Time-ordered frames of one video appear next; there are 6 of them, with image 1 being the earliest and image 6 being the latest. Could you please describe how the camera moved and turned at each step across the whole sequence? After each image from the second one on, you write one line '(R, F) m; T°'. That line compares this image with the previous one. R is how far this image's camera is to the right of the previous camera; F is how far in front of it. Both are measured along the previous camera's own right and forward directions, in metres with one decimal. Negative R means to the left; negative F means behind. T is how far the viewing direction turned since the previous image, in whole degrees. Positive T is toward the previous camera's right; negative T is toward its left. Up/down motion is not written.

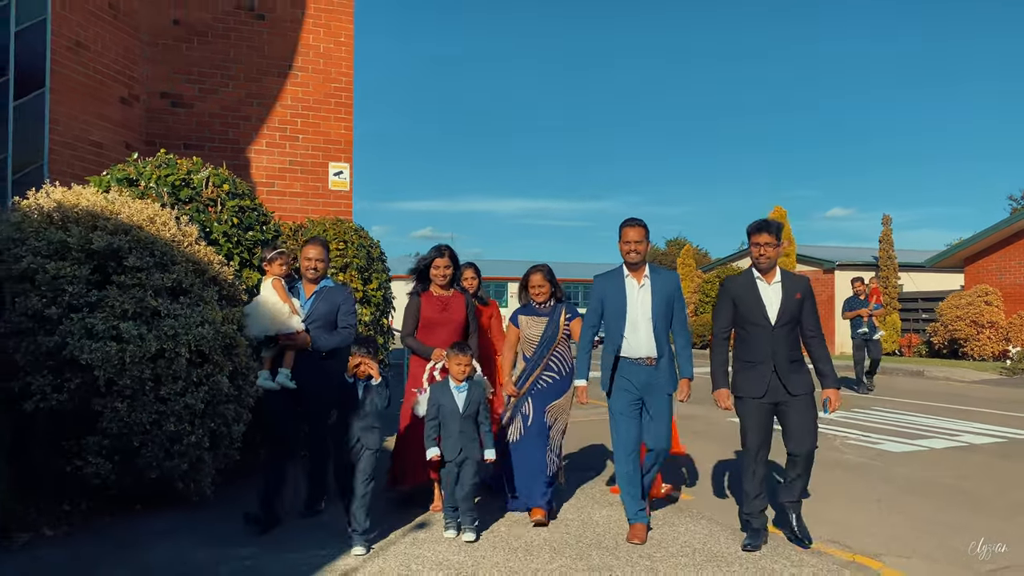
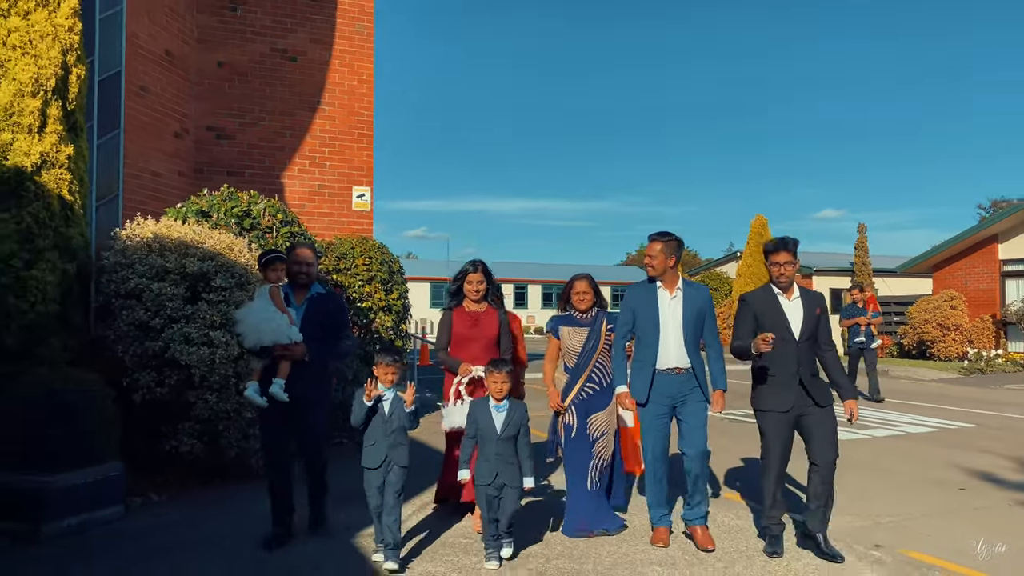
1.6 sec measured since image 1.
(-0.1, -1.1) m; +1°
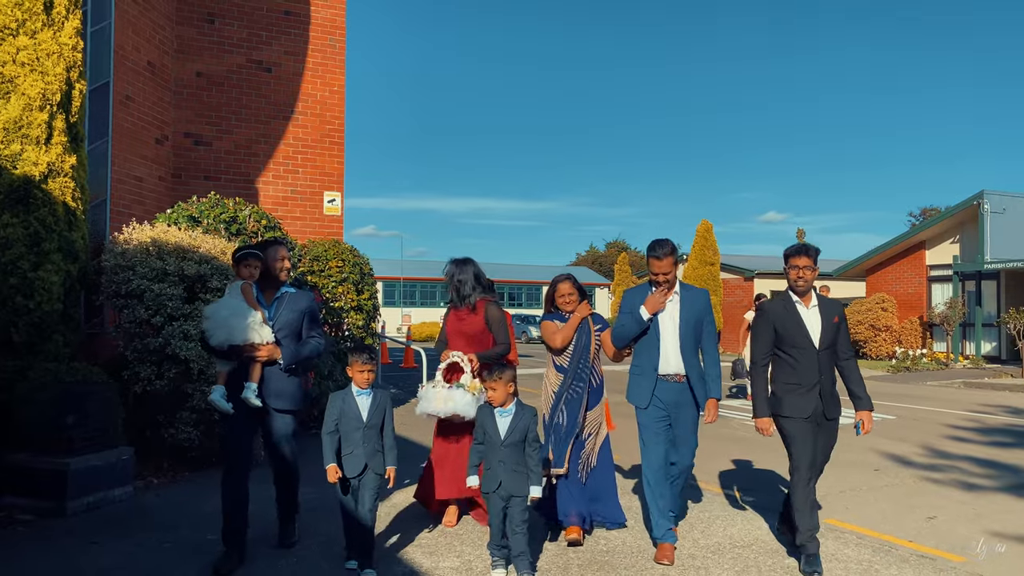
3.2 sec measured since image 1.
(-0.2, -0.7) m; +4°
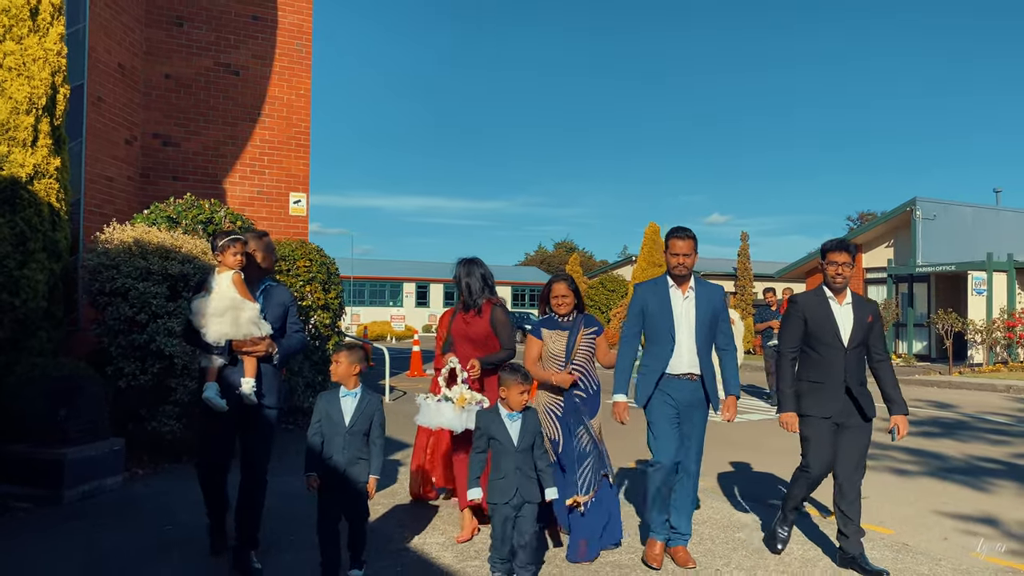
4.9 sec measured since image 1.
(-0.2, -0.5) m; +4°
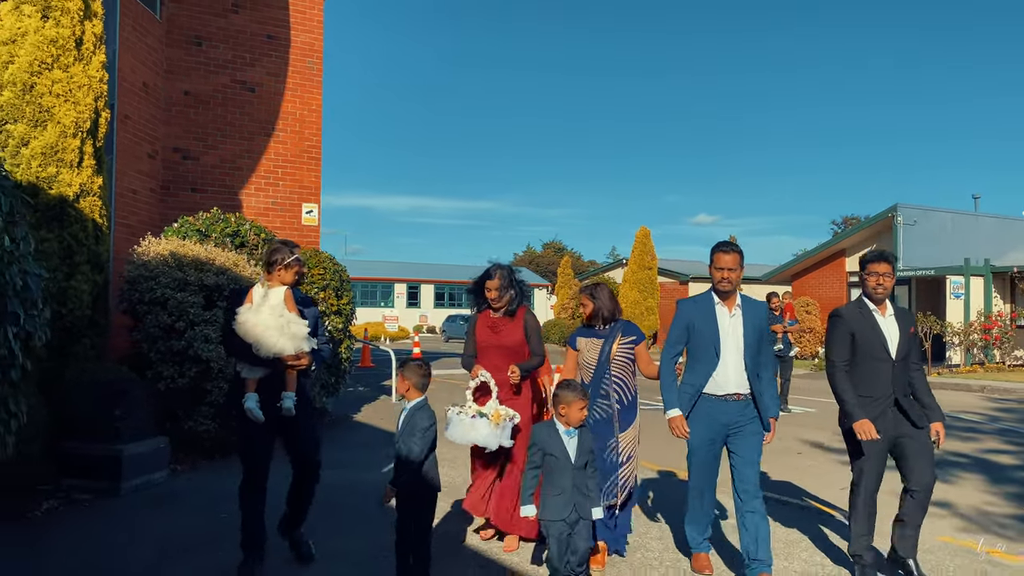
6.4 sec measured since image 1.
(-0.2, -0.6) m; +1°
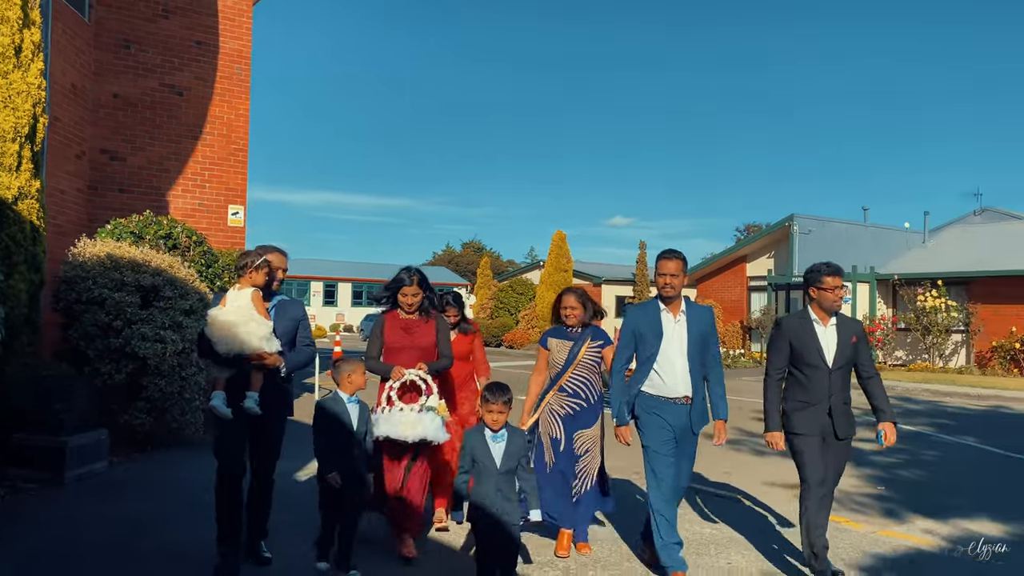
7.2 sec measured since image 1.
(0.0, -0.7) m; +6°
